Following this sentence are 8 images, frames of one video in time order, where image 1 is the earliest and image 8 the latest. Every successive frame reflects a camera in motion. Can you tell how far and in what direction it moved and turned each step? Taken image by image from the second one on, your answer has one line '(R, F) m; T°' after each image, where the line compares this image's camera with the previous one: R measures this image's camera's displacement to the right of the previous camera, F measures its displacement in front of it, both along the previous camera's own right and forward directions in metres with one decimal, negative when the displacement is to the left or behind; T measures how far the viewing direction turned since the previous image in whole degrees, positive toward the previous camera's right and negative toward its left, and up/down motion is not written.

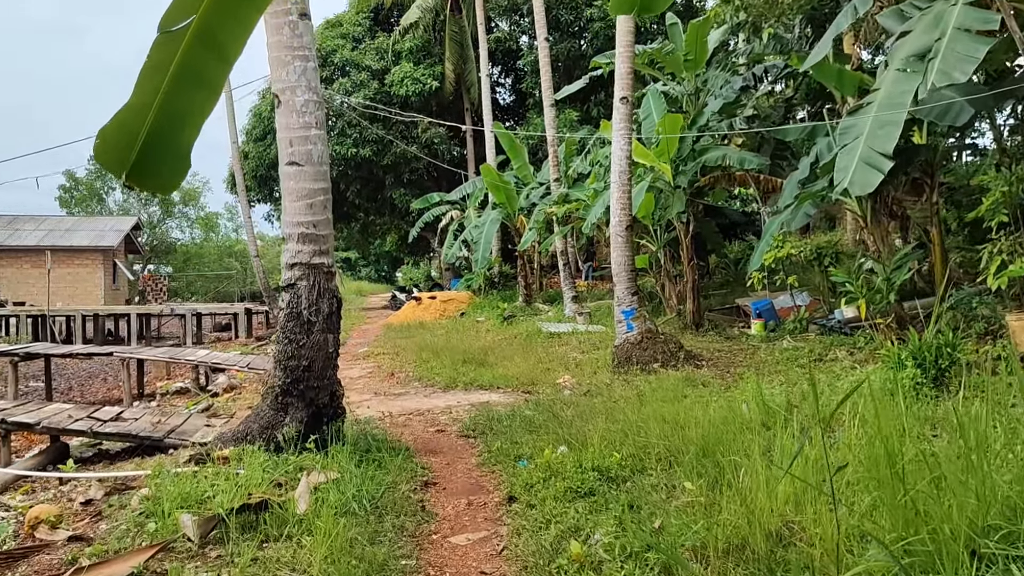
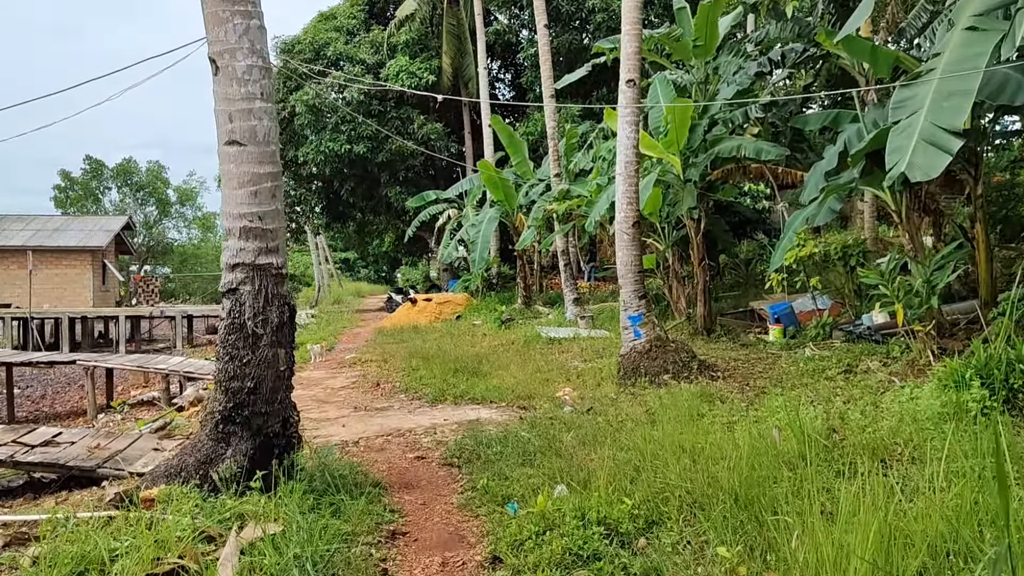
(+0.1, +0.7) m; 0°
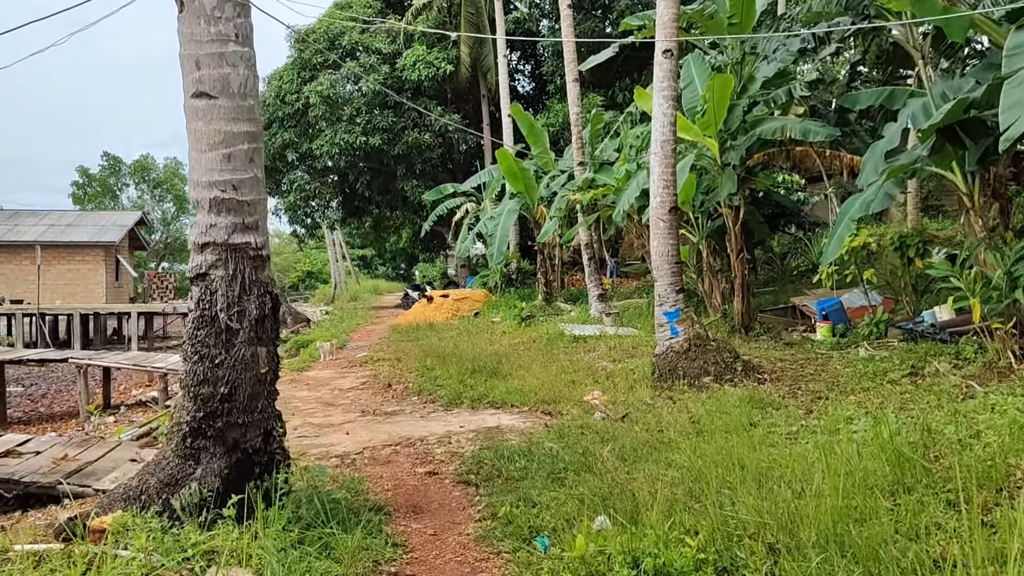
(0.0, +0.6) m; -1°
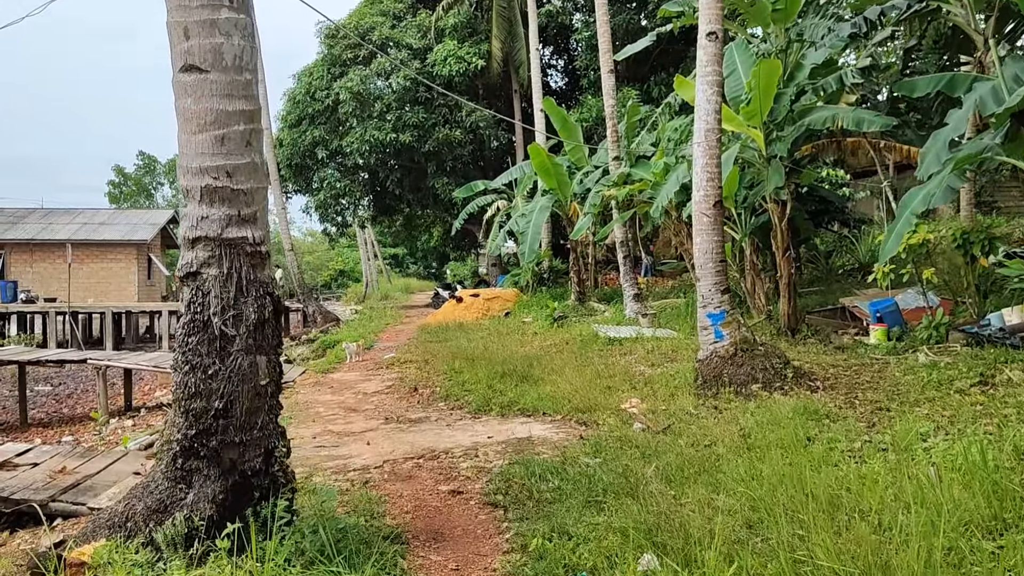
(0.0, +0.4) m; -2°
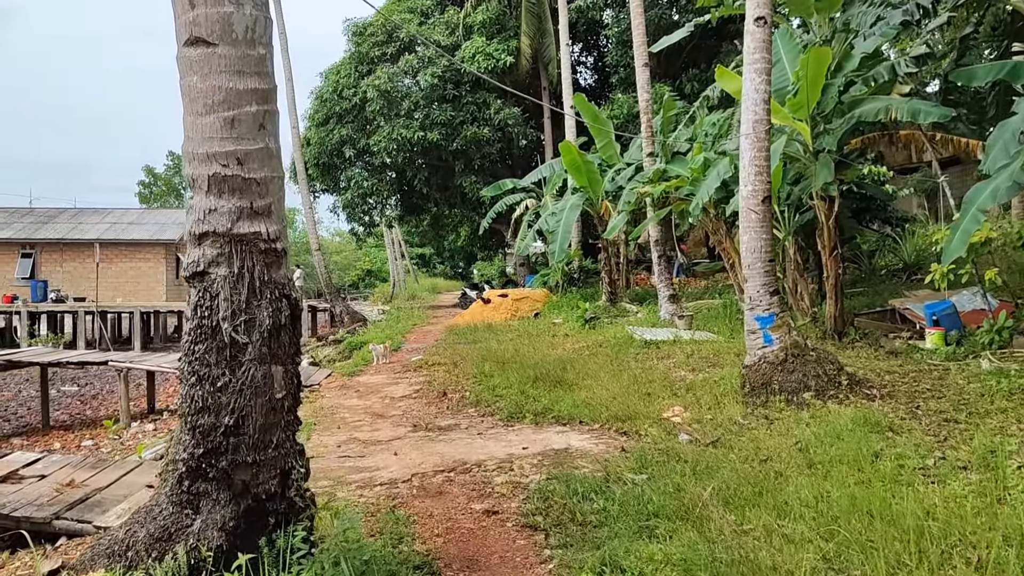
(-0.1, +0.3) m; -2°
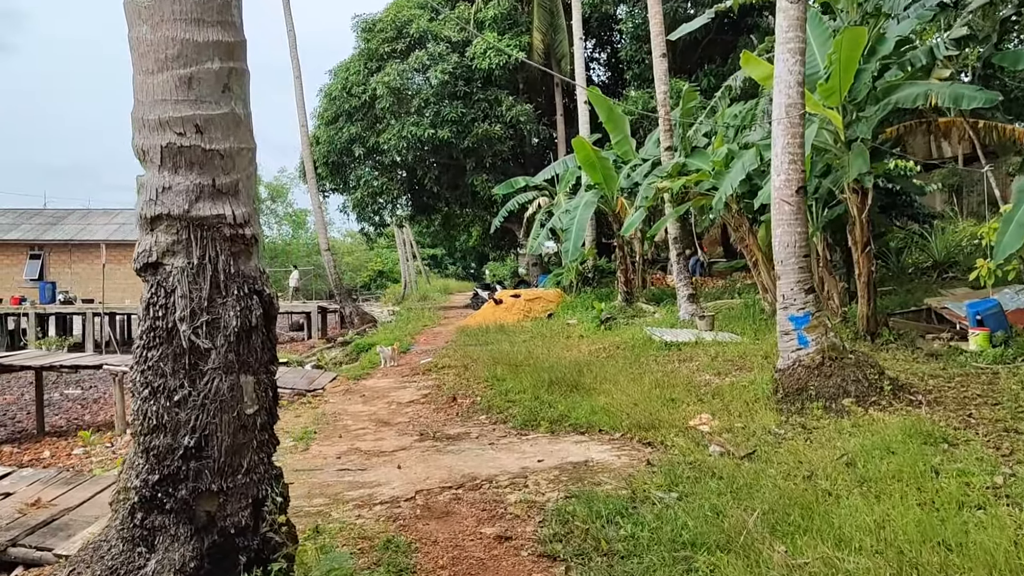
(0.0, +0.4) m; -1°
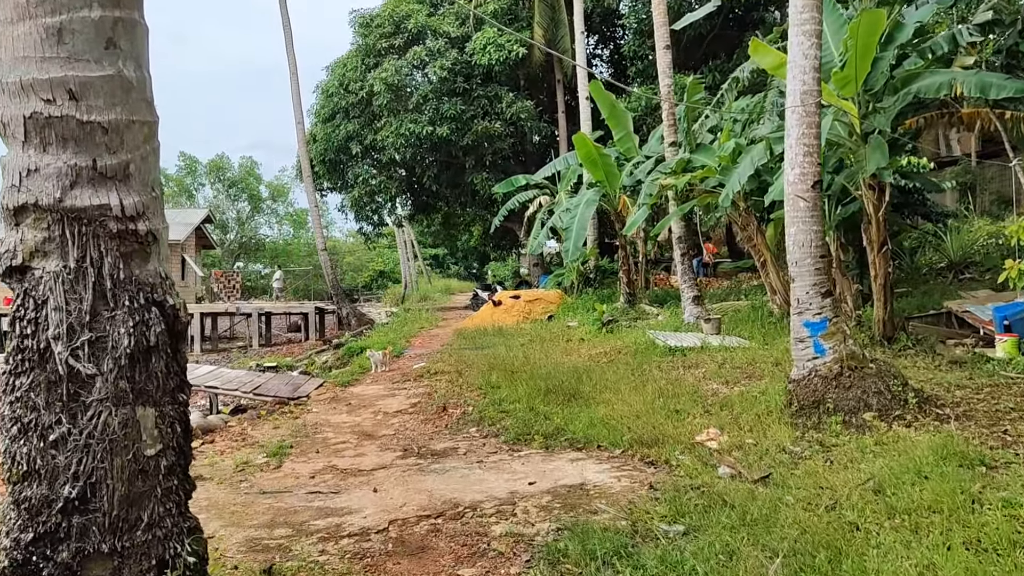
(+0.1, +0.4) m; 0°
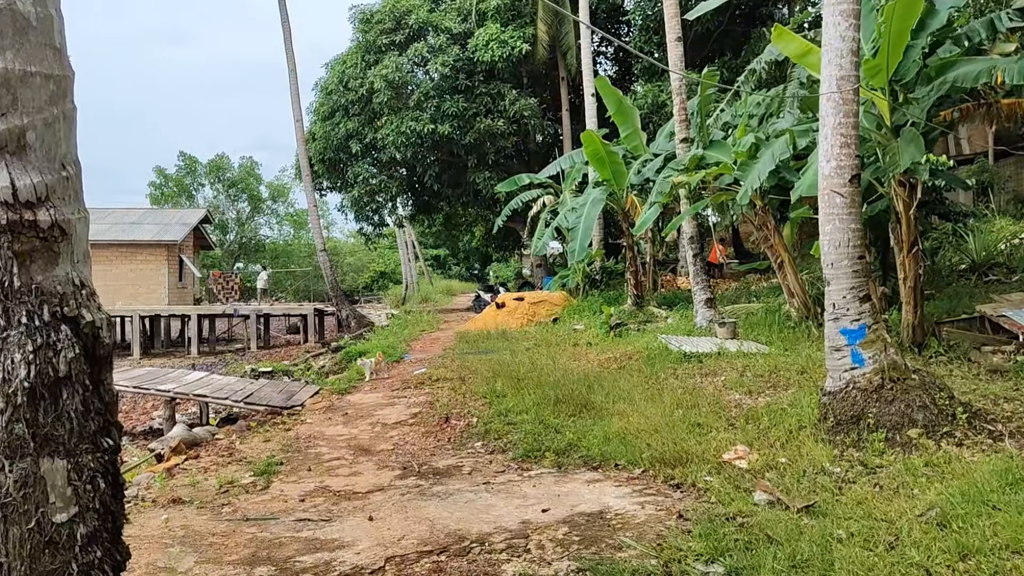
(0.0, +0.4) m; 0°
